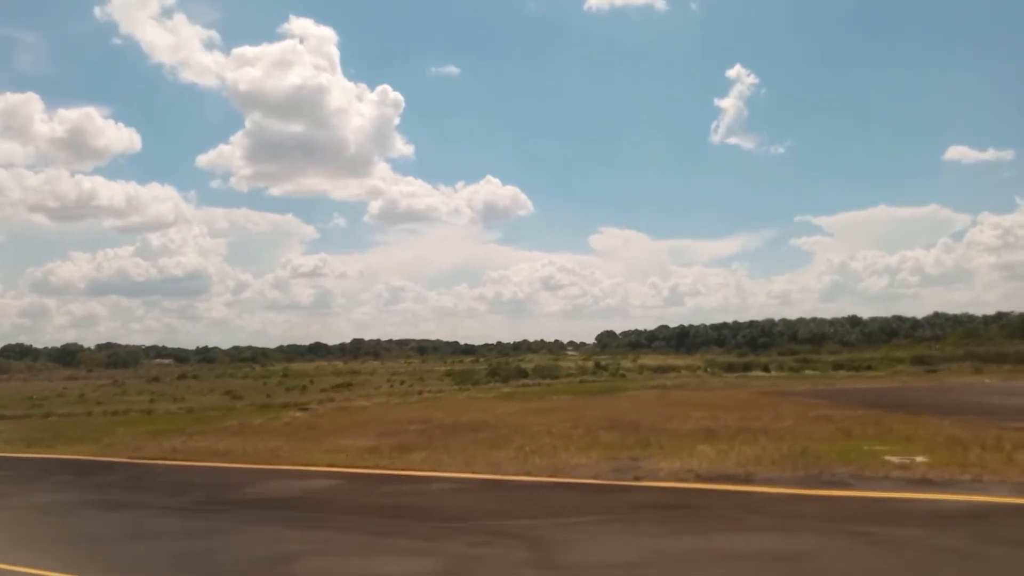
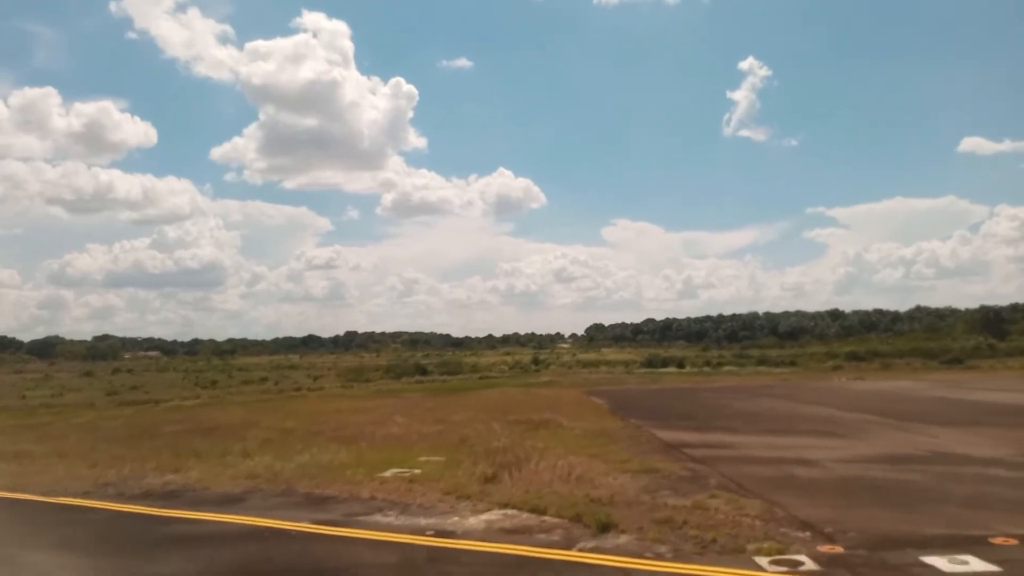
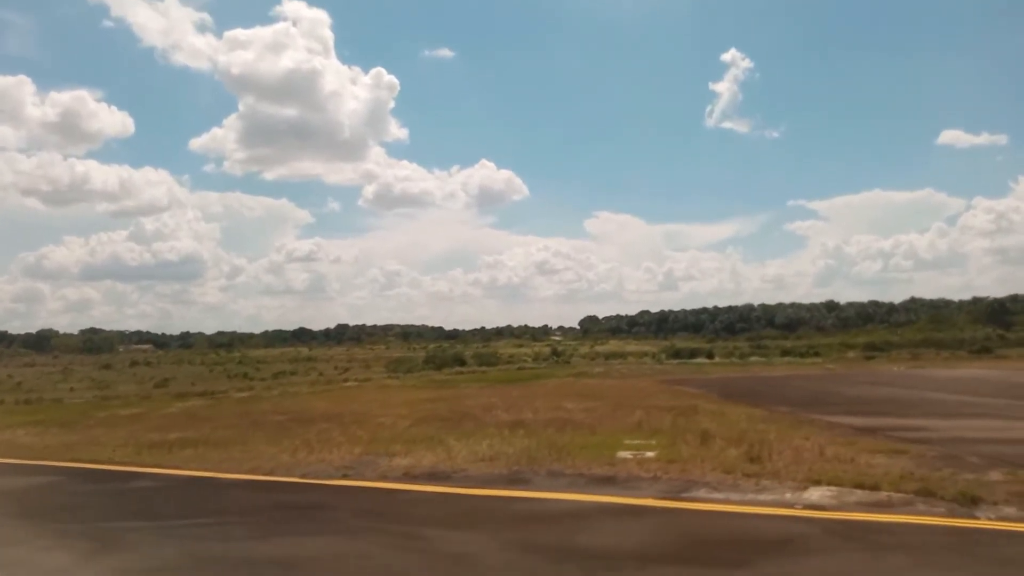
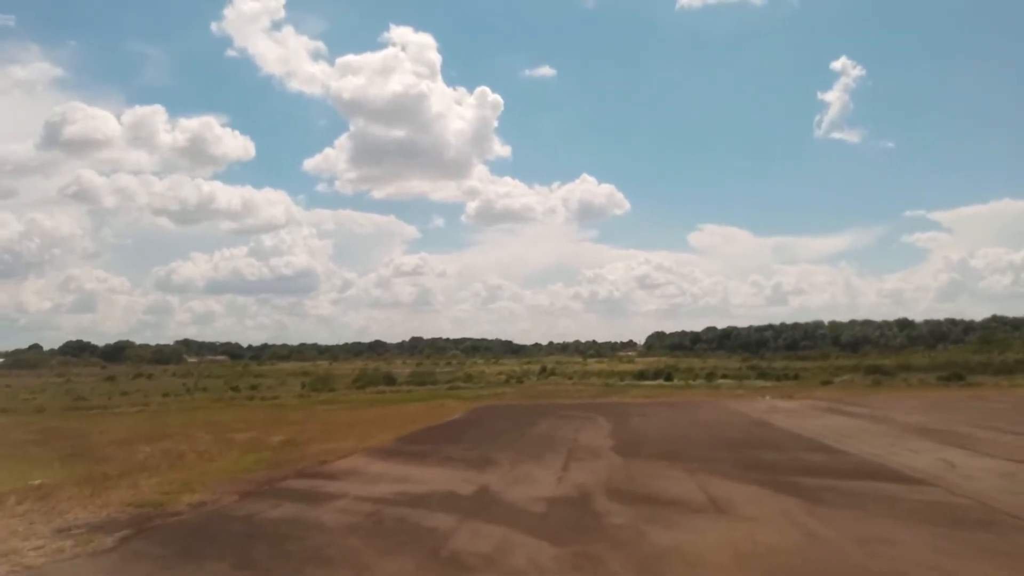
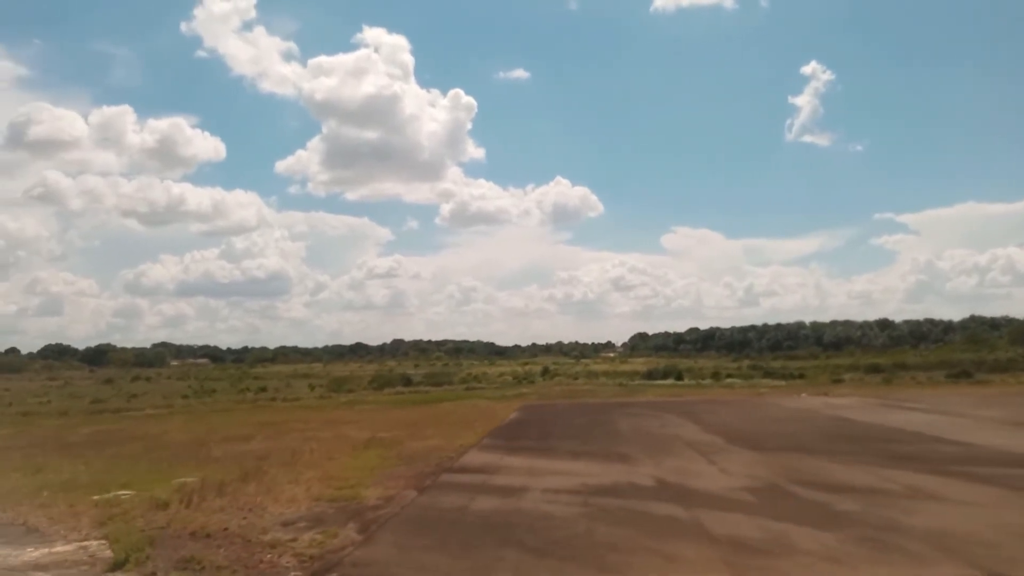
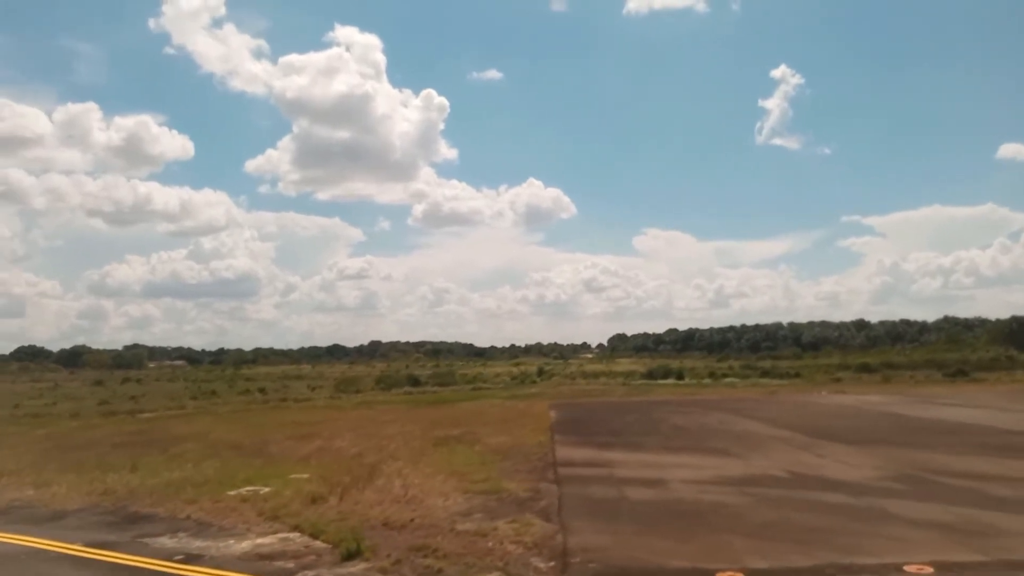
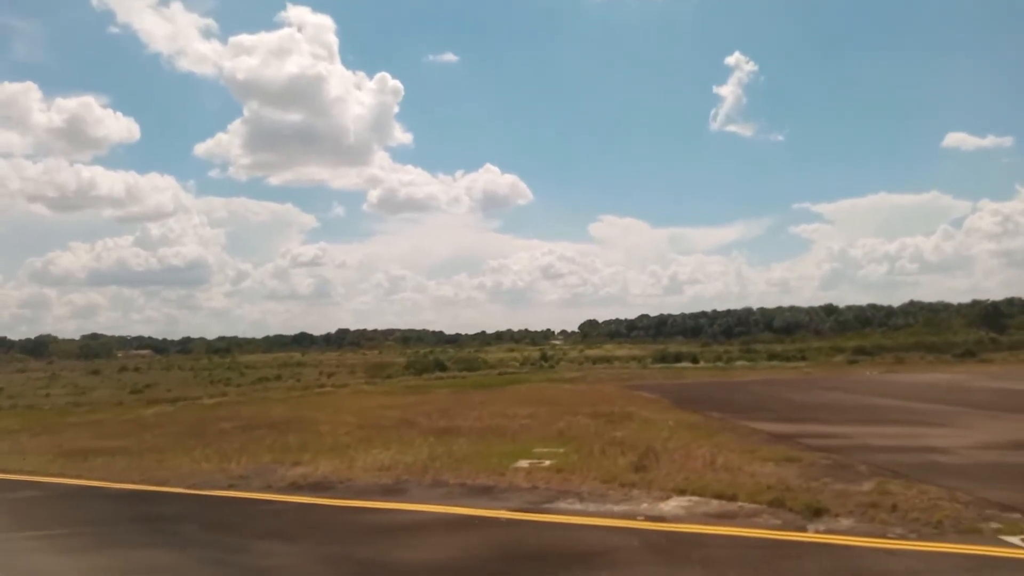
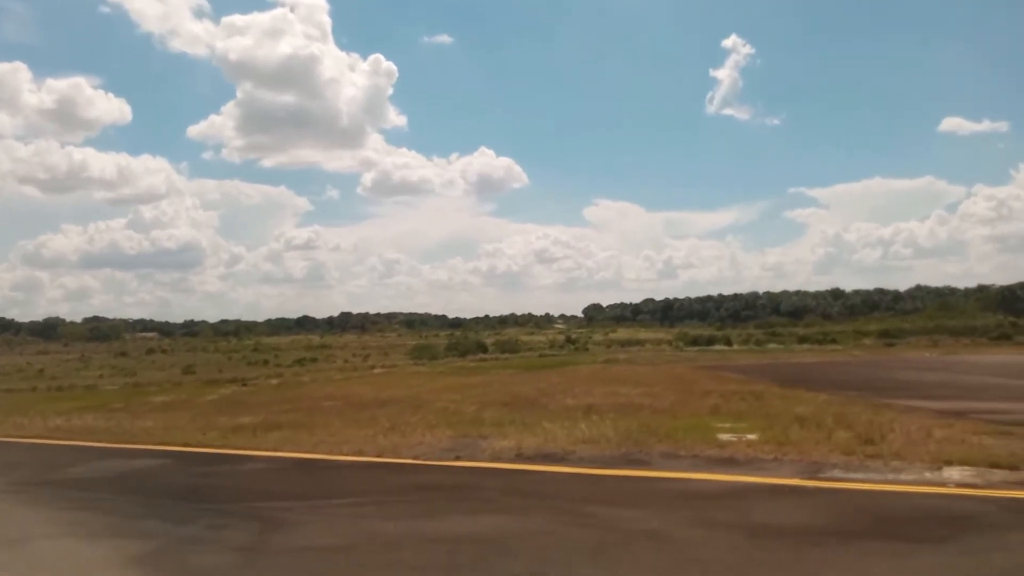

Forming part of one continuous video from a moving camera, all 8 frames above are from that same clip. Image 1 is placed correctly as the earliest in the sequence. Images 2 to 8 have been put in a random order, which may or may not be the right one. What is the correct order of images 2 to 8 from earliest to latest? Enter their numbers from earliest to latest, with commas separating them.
8, 3, 7, 2, 6, 5, 4
